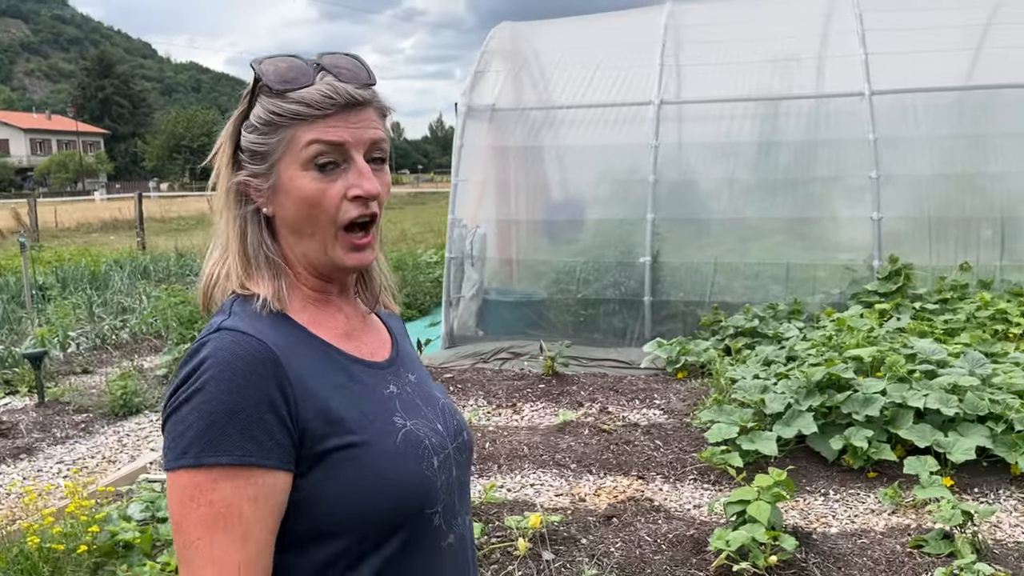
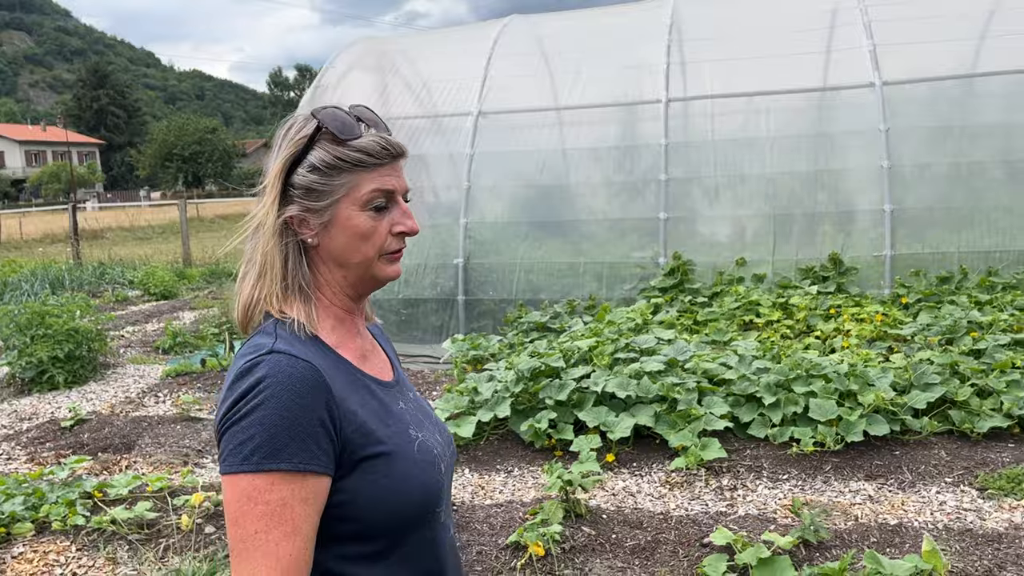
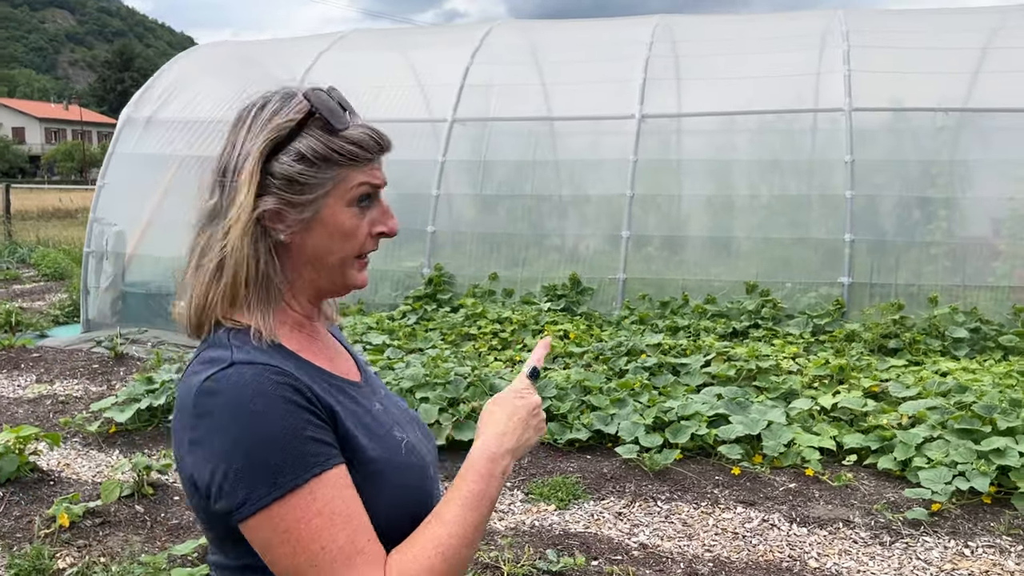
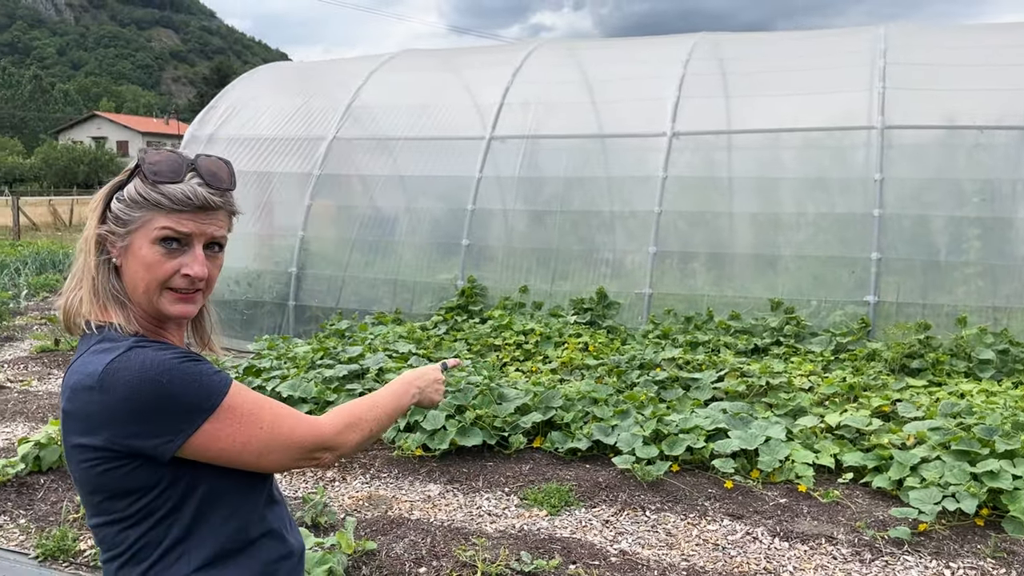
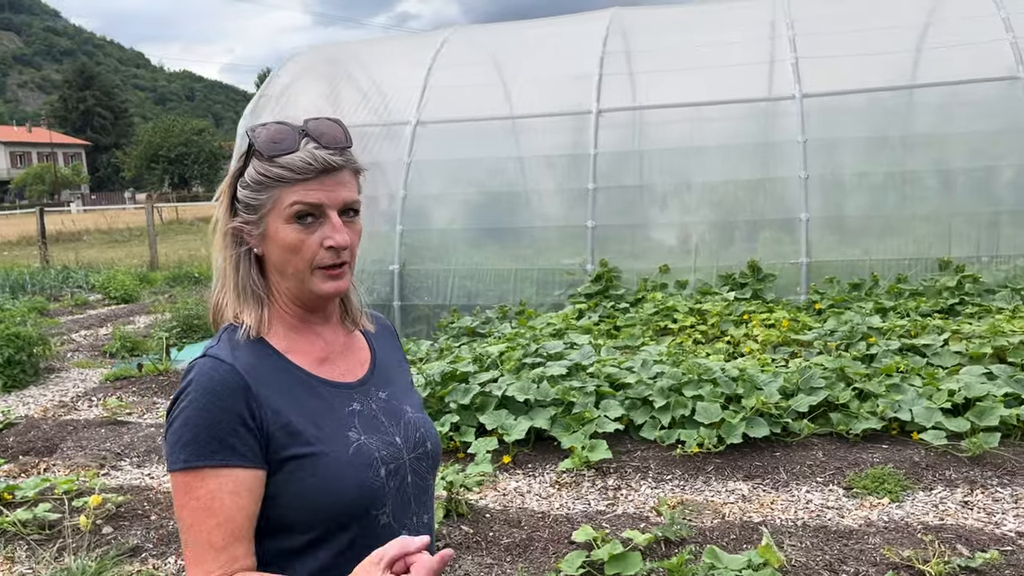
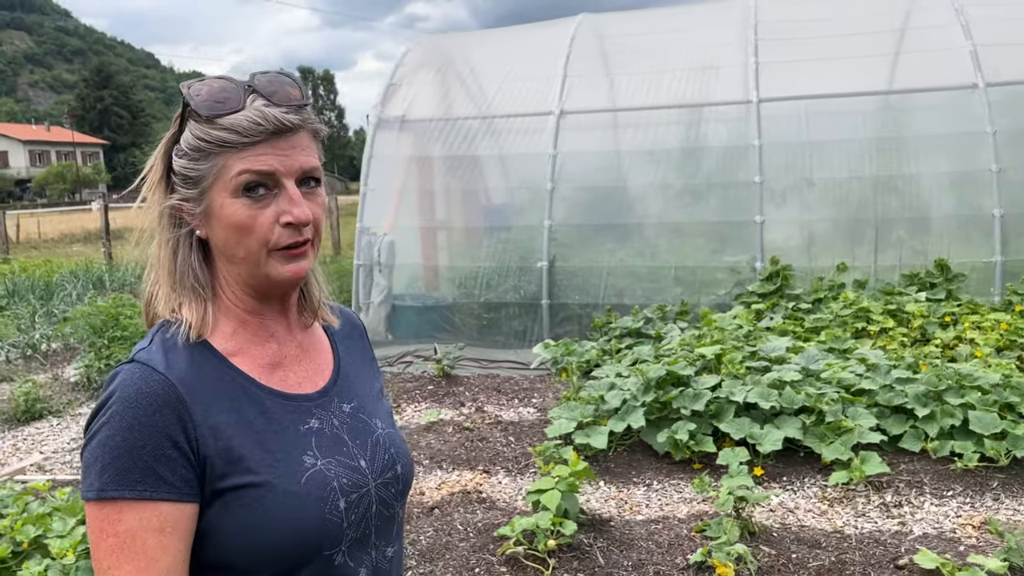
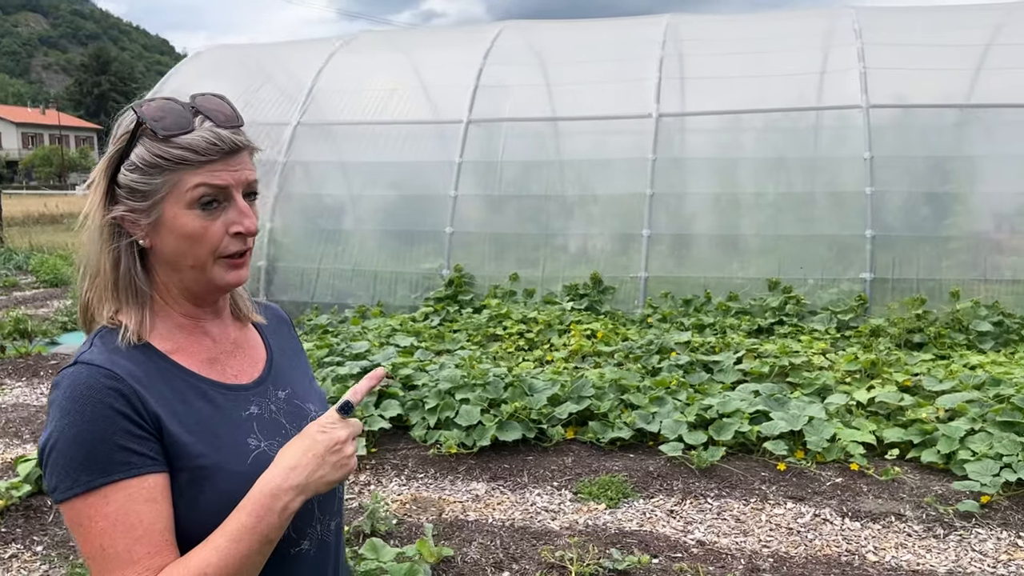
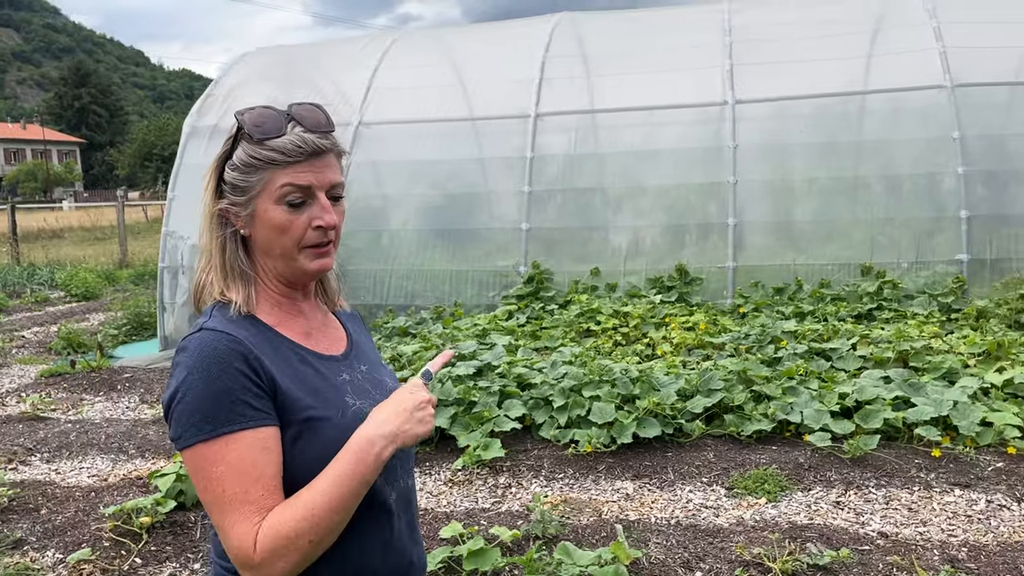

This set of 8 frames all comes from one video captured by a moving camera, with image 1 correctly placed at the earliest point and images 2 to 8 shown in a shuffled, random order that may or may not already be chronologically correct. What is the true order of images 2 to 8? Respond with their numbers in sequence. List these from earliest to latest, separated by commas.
6, 2, 5, 8, 7, 3, 4
